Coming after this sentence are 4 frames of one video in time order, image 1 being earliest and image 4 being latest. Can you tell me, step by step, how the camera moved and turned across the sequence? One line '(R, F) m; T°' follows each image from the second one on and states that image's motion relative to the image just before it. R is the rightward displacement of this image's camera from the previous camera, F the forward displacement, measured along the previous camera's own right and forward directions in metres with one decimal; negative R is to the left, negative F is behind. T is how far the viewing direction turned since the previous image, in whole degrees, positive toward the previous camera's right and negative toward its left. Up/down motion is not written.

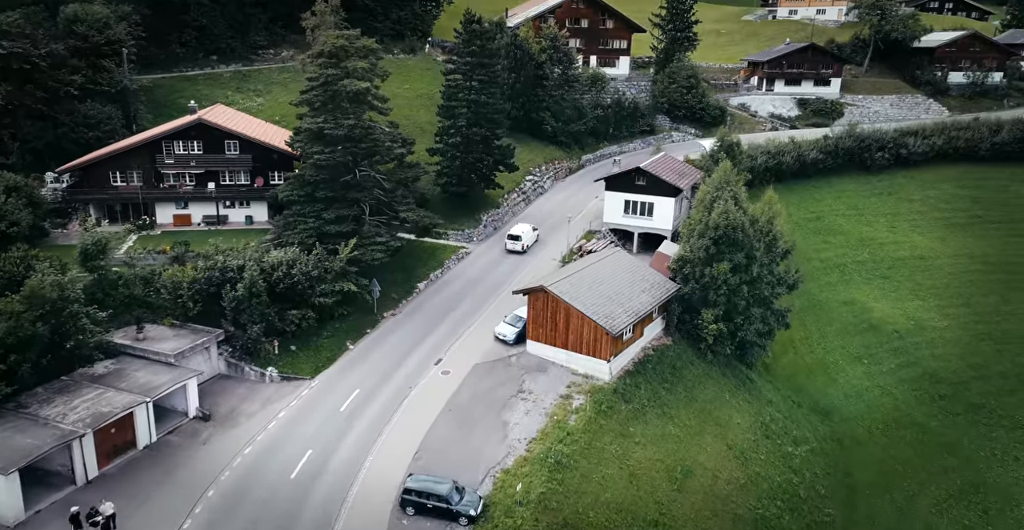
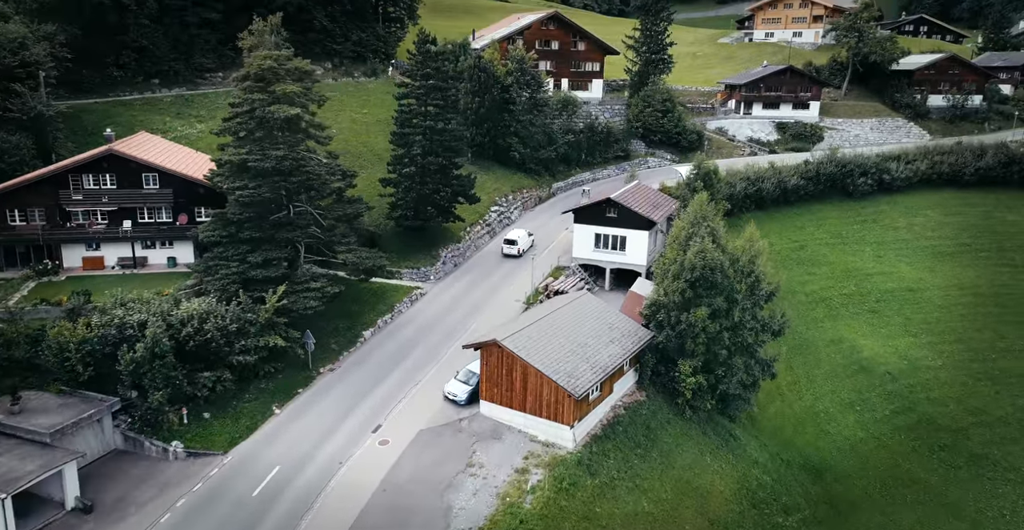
(+1.0, +3.5) m; +1°
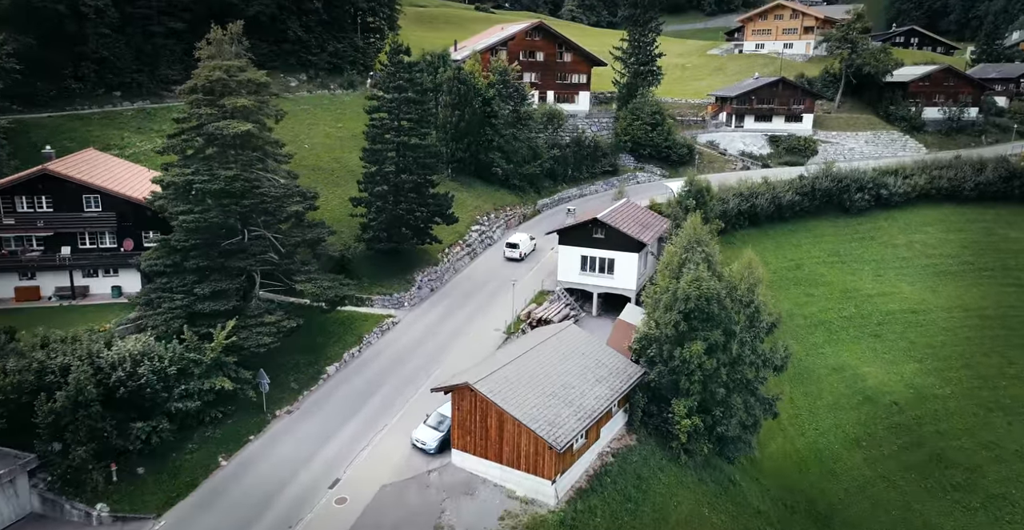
(+0.5, +2.6) m; +1°
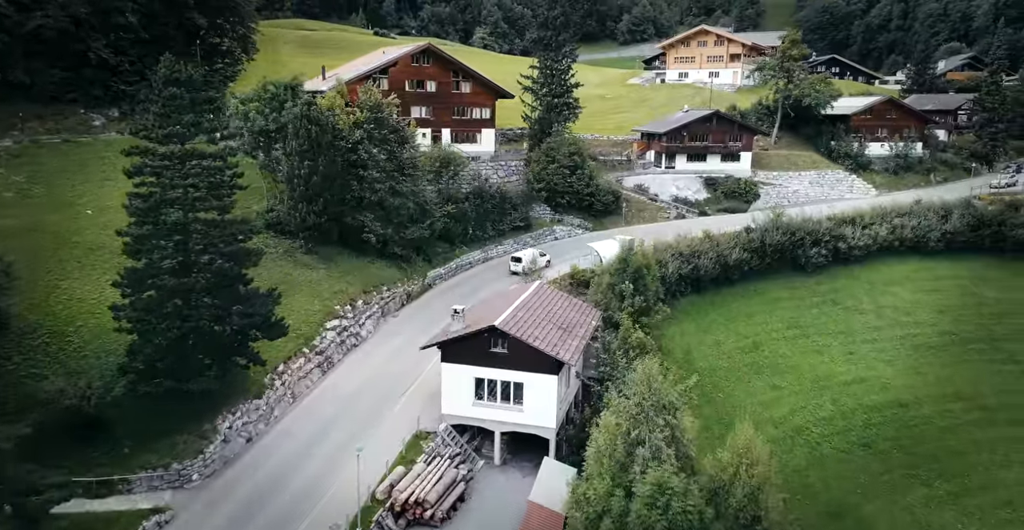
(+2.0, +11.7) m; +6°
